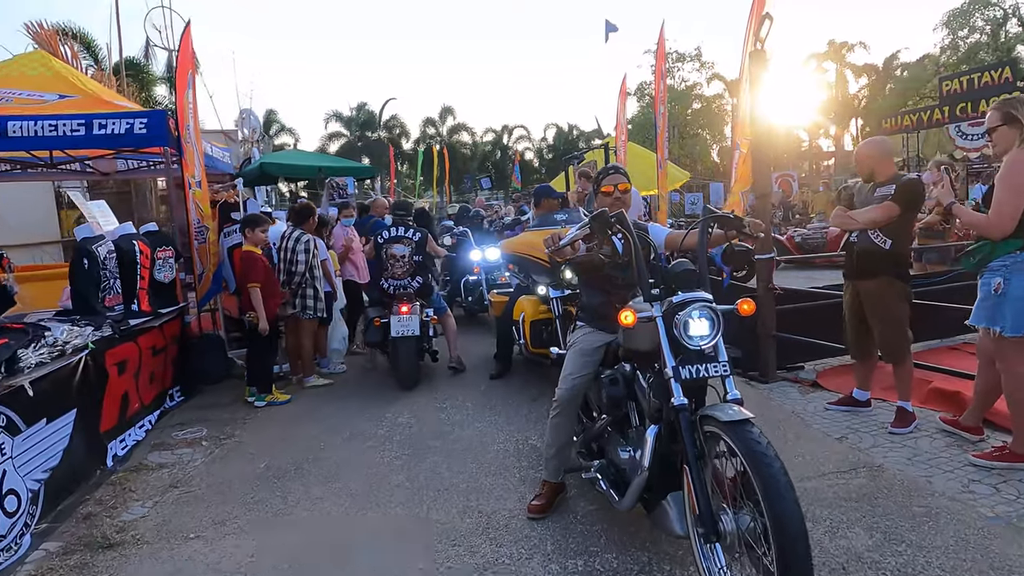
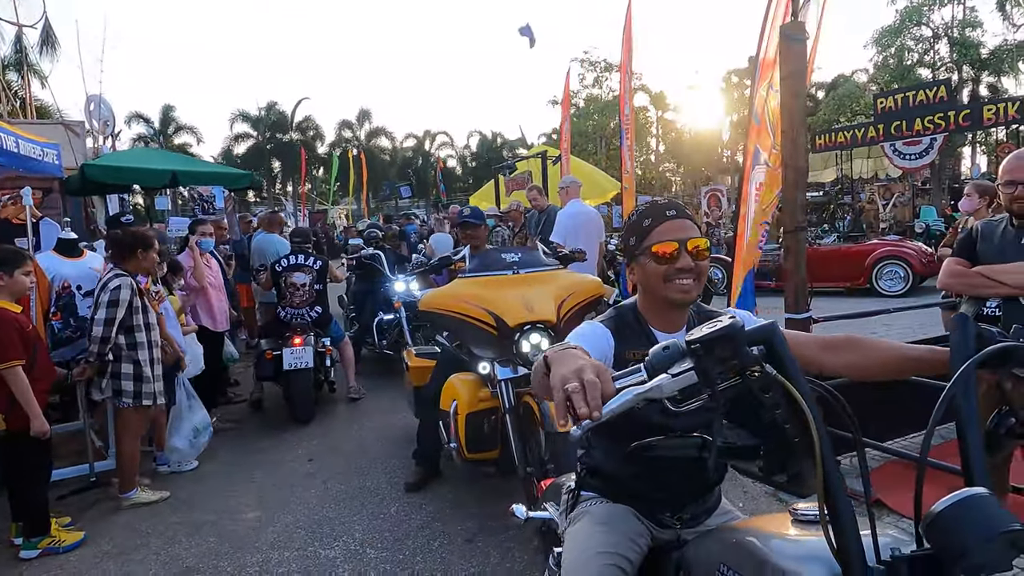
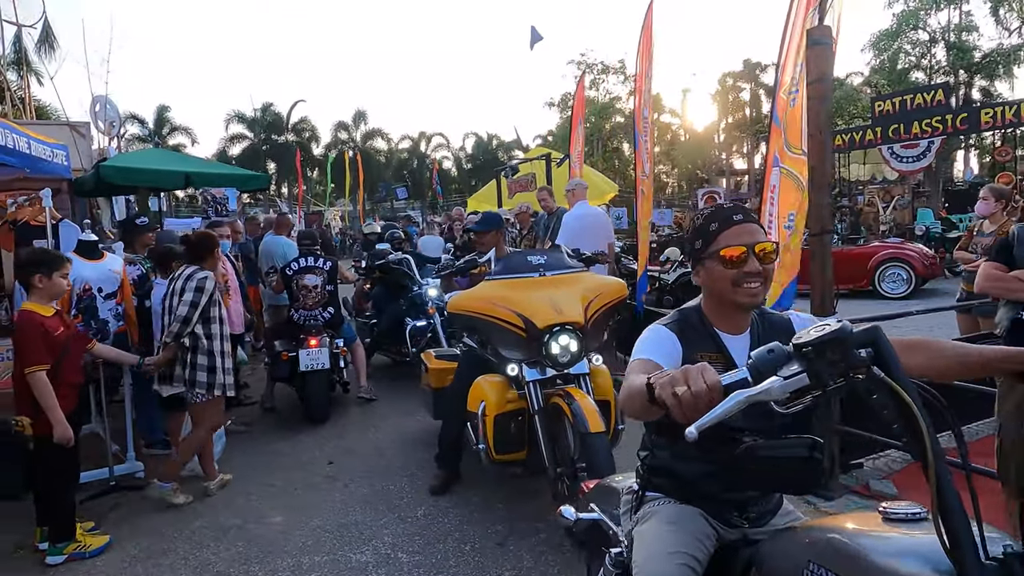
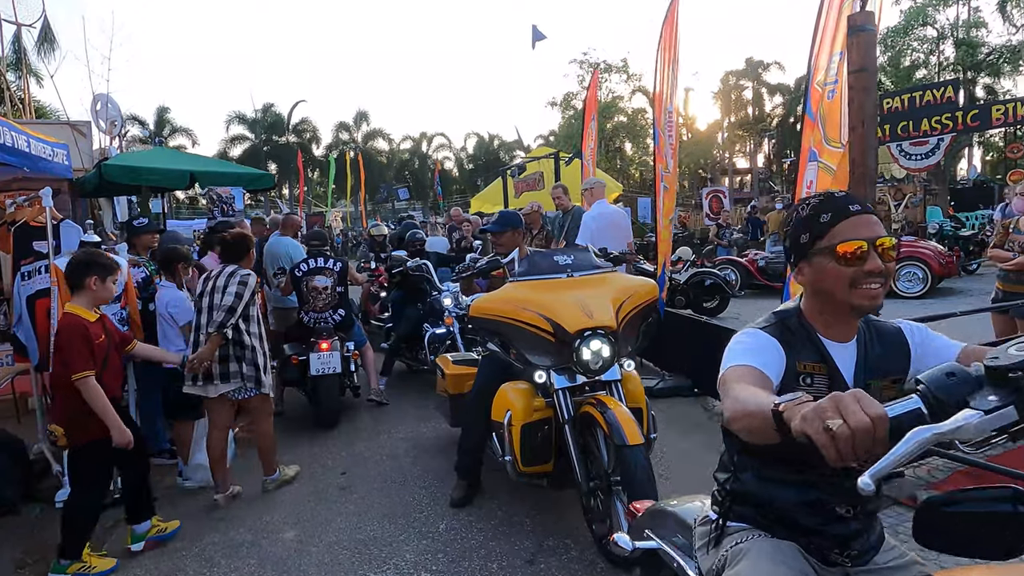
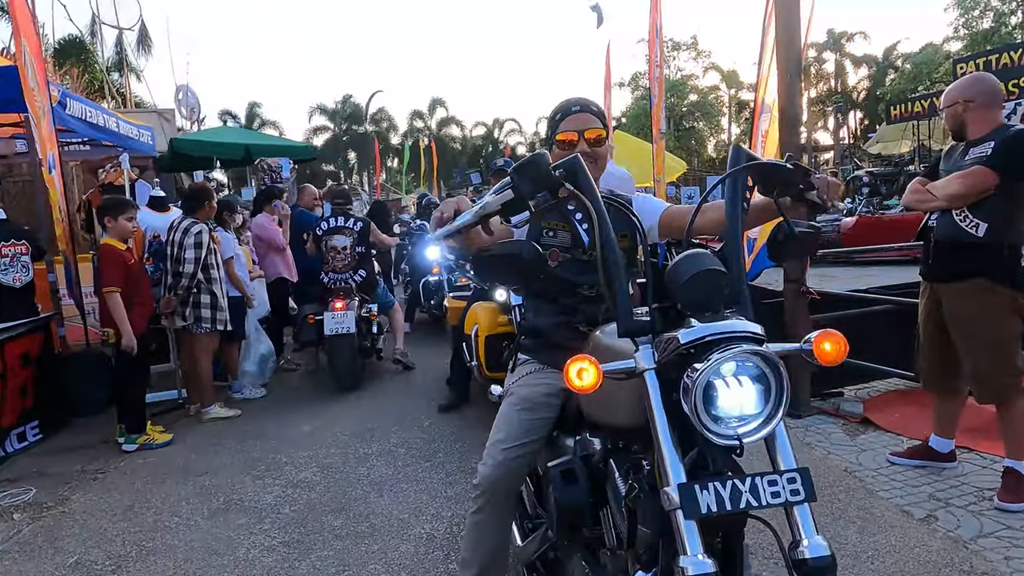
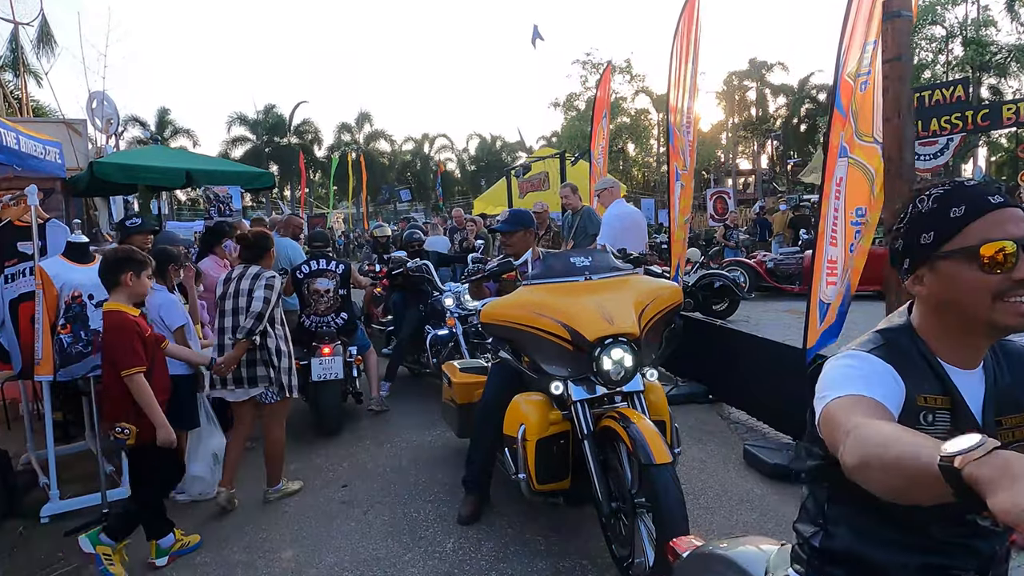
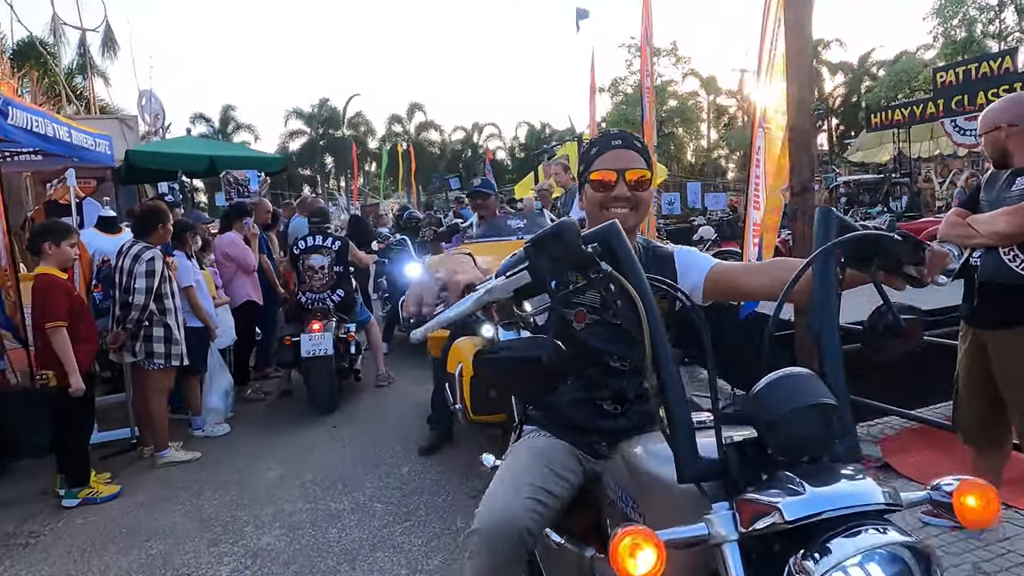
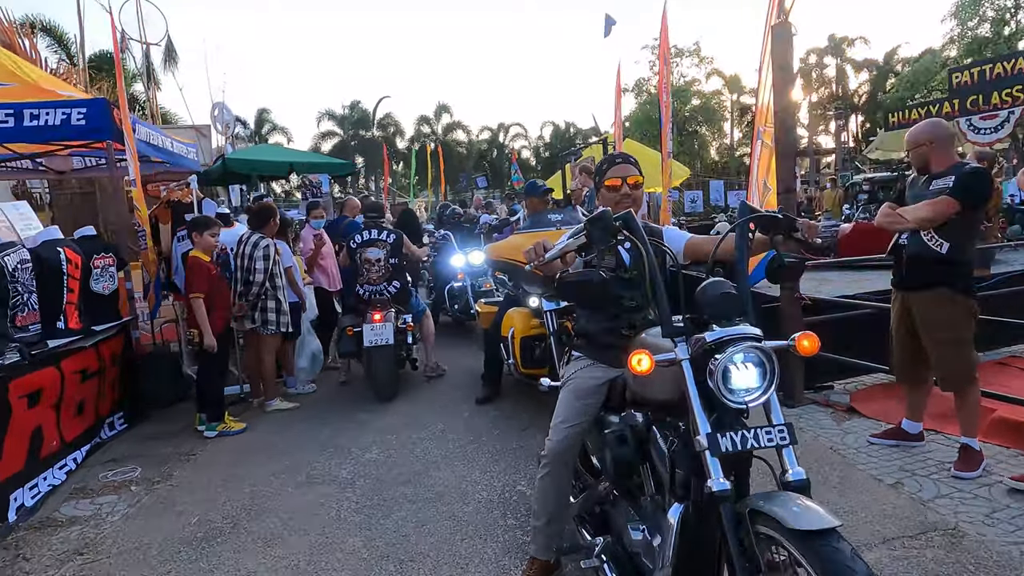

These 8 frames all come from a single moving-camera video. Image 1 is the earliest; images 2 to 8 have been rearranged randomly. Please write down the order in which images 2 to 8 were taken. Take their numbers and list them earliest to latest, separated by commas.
8, 5, 7, 2, 3, 4, 6
